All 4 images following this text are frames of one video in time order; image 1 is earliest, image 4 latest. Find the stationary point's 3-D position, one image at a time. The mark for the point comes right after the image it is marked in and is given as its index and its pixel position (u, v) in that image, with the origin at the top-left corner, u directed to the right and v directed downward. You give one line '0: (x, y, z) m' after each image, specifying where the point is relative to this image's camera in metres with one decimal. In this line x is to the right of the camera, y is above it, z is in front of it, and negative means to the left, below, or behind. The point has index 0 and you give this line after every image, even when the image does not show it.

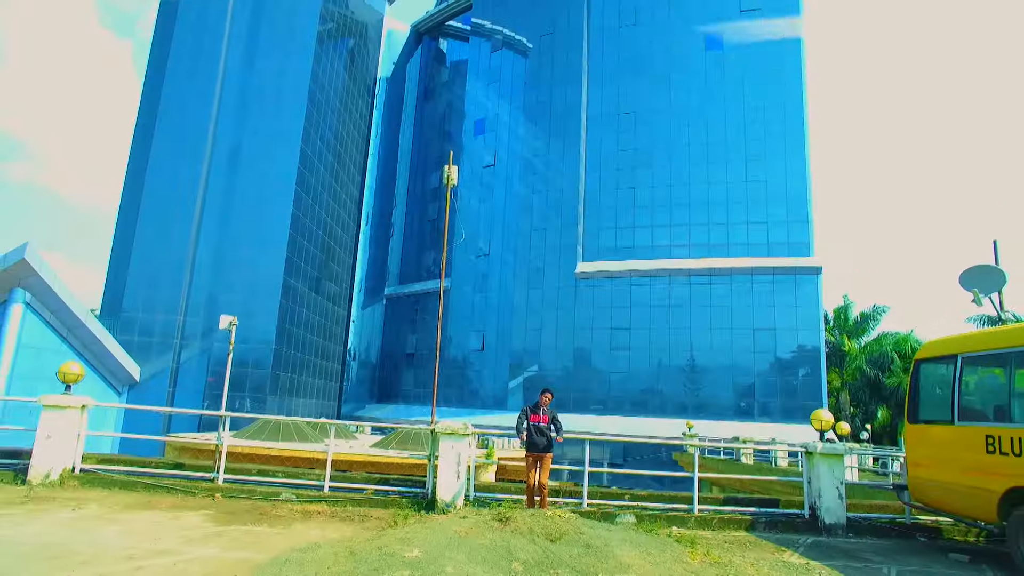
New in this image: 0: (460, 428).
0: (-0.5, -1.4, +6.5) m
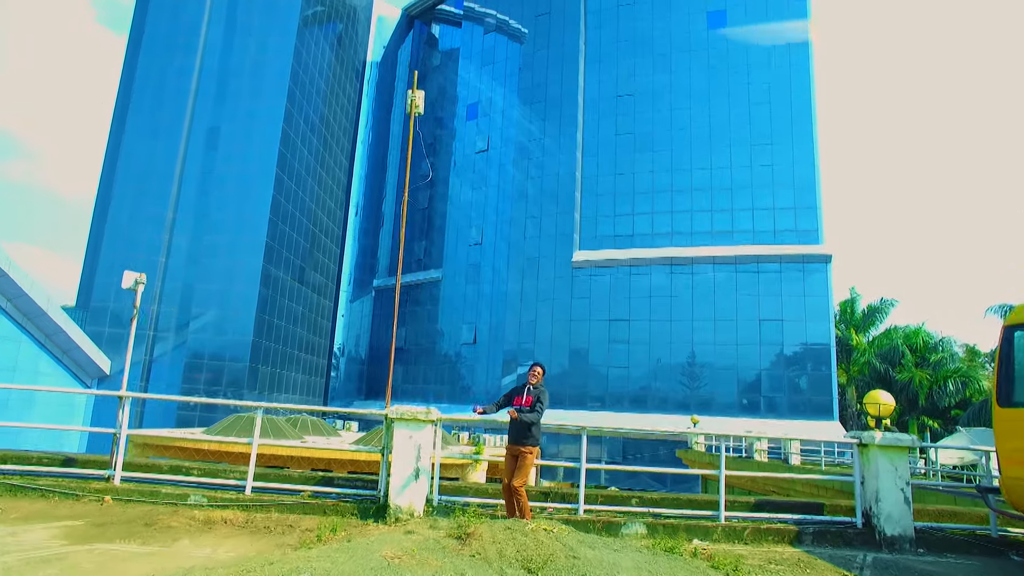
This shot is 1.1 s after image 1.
0: (-0.7, -1.0, +5.1) m
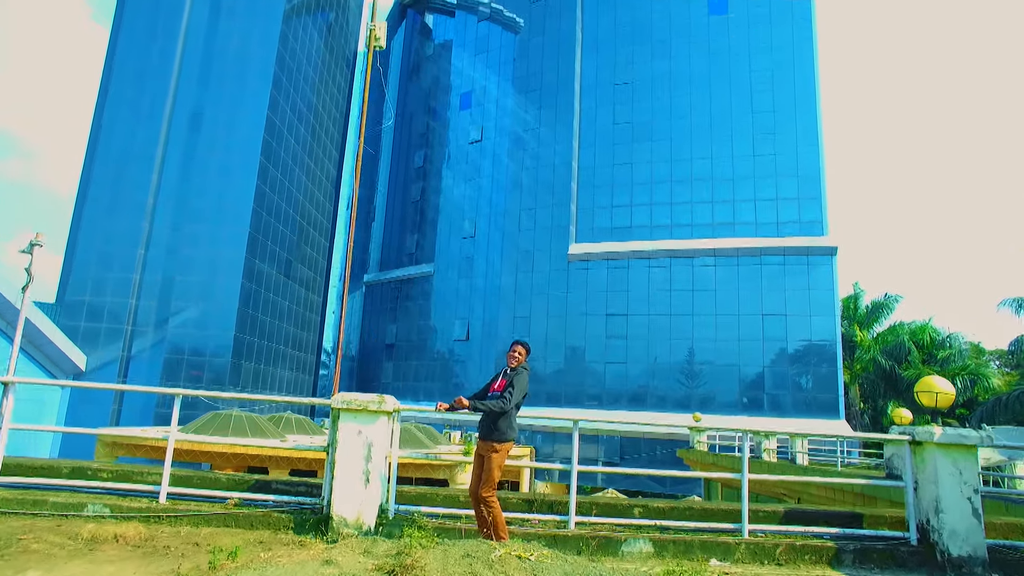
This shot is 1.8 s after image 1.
0: (-0.9, -0.7, +4.2) m
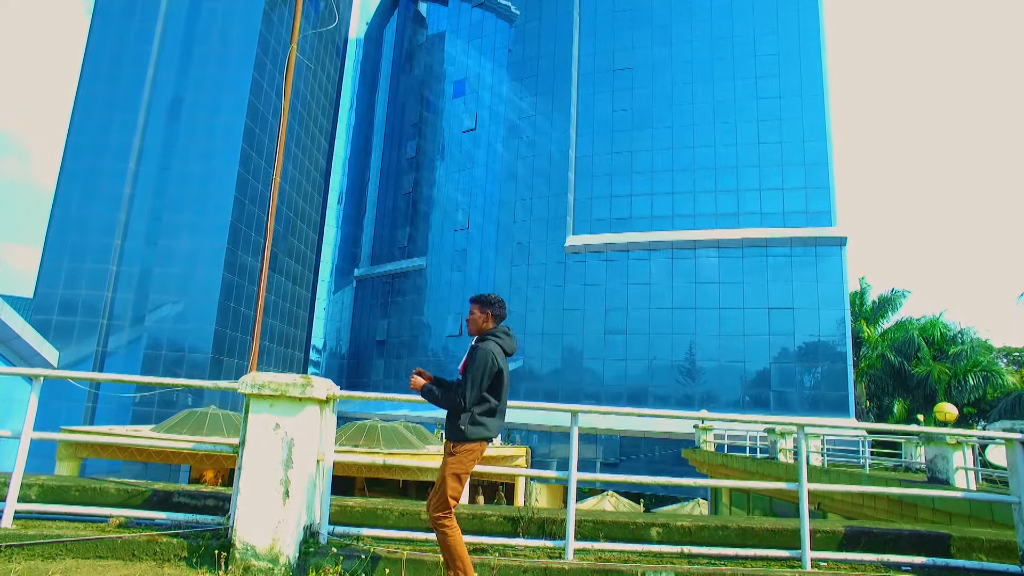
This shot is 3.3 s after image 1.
0: (-1.0, -0.5, +3.1) m
